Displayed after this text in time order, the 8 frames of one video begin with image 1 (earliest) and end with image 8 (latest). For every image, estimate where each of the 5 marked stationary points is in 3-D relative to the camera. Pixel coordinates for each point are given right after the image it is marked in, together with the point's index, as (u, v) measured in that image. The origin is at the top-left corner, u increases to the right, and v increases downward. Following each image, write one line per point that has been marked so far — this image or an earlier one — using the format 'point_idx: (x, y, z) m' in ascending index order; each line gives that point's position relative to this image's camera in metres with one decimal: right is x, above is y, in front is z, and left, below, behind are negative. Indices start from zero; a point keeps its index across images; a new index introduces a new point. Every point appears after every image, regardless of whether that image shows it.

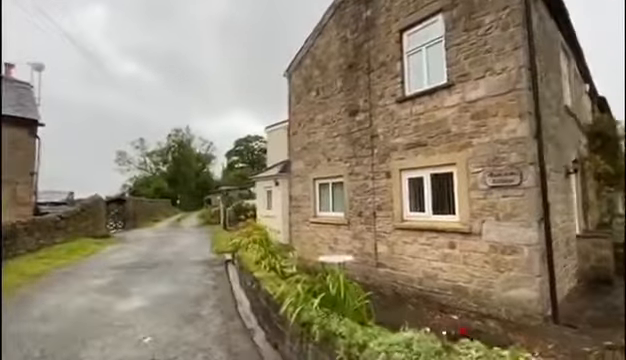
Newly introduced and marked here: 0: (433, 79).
0: (+2.7, +2.2, +6.6) m
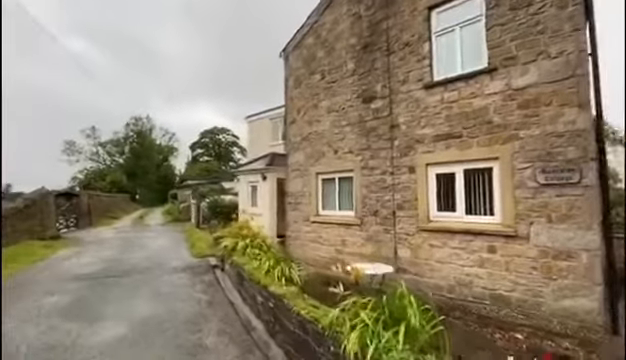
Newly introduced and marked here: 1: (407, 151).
0: (+3.1, +2.3, +5.8) m
1: (+2.1, +0.6, +6.5) m
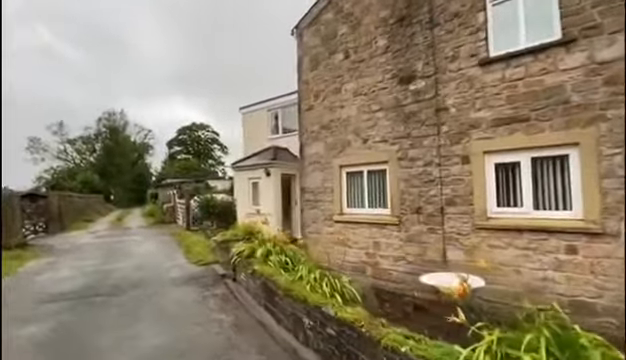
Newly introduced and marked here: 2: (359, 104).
0: (+3.8, +2.5, +5.0) m
1: (+2.8, +0.8, +5.7) m
2: (+1.1, +1.8, +7.1) m
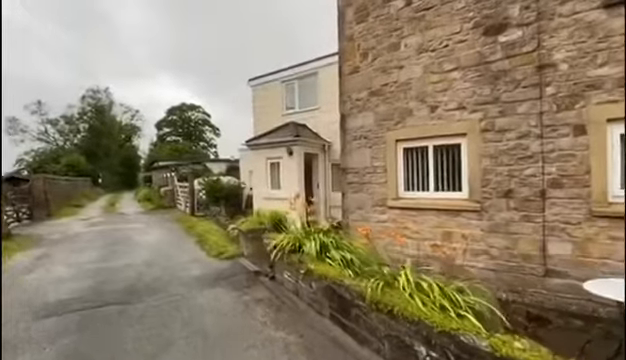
0: (+5.0, +2.8, +3.8) m
1: (+4.0, +1.2, +4.4) m
2: (+2.2, +2.3, +5.7) m
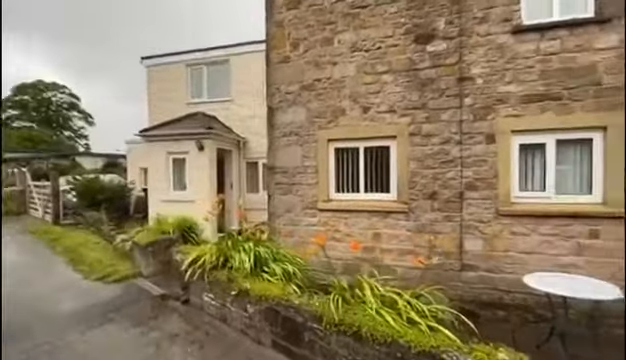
0: (+4.1, +2.7, +4.7) m
1: (+2.9, +1.1, +5.0) m
2: (+0.9, +2.3, +5.6) m
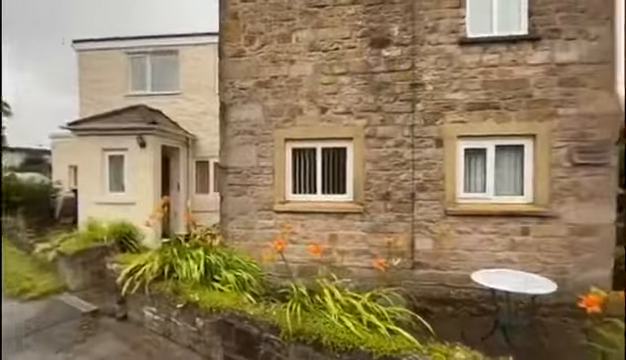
0: (+3.4, +2.7, +5.1) m
1: (+2.2, +1.1, +5.2) m
2: (+0.1, +2.2, +5.5) m
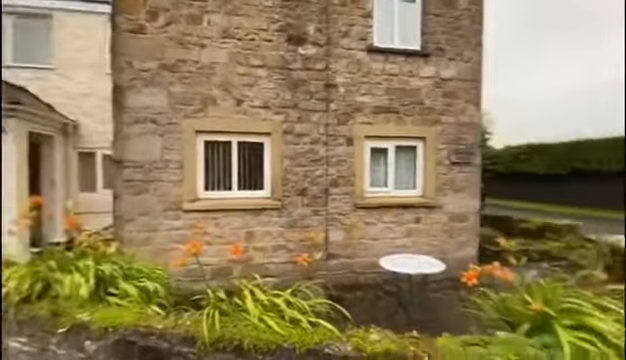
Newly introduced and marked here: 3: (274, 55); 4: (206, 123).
0: (+1.9, +2.8, +5.8) m
1: (+0.6, +1.2, +5.6) m
2: (-1.5, +2.3, +5.2) m
3: (-0.7, +2.3, +5.4) m
4: (-1.9, +1.0, +5.1) m
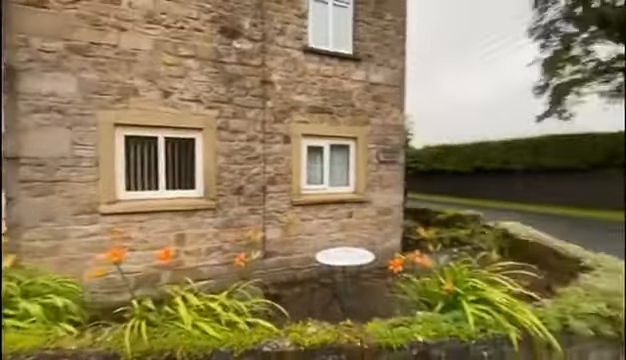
0: (+0.5, +2.8, +6.1) m
1: (-0.6, +1.2, +5.6) m
2: (-2.6, +2.3, +4.8) m
3: (-1.9, +2.3, +5.1) m
4: (-2.9, +1.0, +4.6) m
